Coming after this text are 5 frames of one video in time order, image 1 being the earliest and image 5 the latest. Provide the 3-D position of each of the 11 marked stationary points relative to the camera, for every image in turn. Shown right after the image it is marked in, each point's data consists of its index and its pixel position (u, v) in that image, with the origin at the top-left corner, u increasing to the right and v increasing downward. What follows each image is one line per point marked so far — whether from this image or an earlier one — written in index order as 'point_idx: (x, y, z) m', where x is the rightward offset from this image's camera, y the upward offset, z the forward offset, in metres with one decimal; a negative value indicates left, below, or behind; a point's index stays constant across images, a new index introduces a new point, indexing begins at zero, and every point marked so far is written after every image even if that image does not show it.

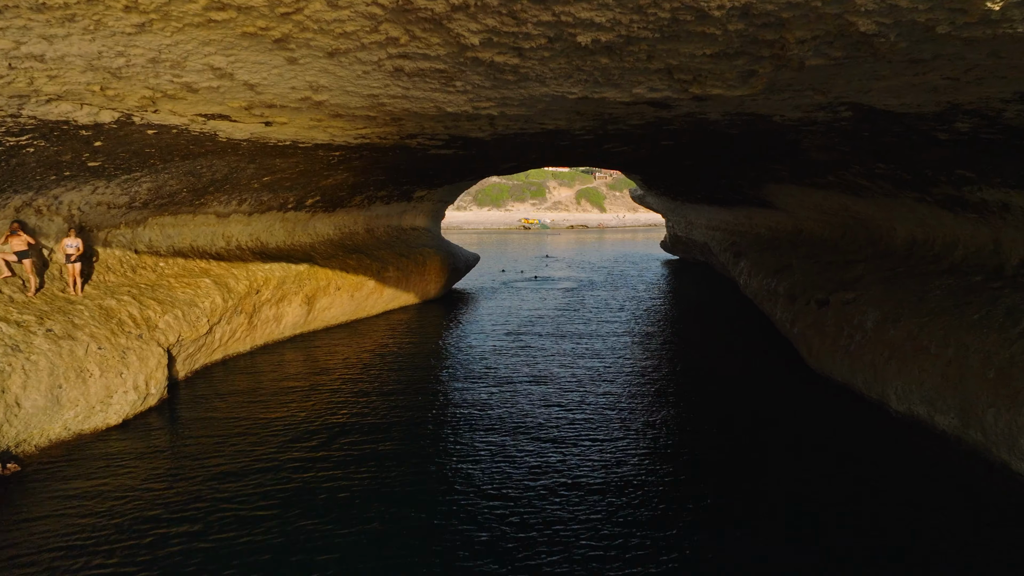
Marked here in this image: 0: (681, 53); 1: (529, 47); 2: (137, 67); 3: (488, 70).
0: (+1.2, +1.6, +4.3) m
1: (+0.1, +1.7, +4.4) m
2: (-2.7, +1.6, +4.6) m
3: (-0.2, +1.7, +4.9) m
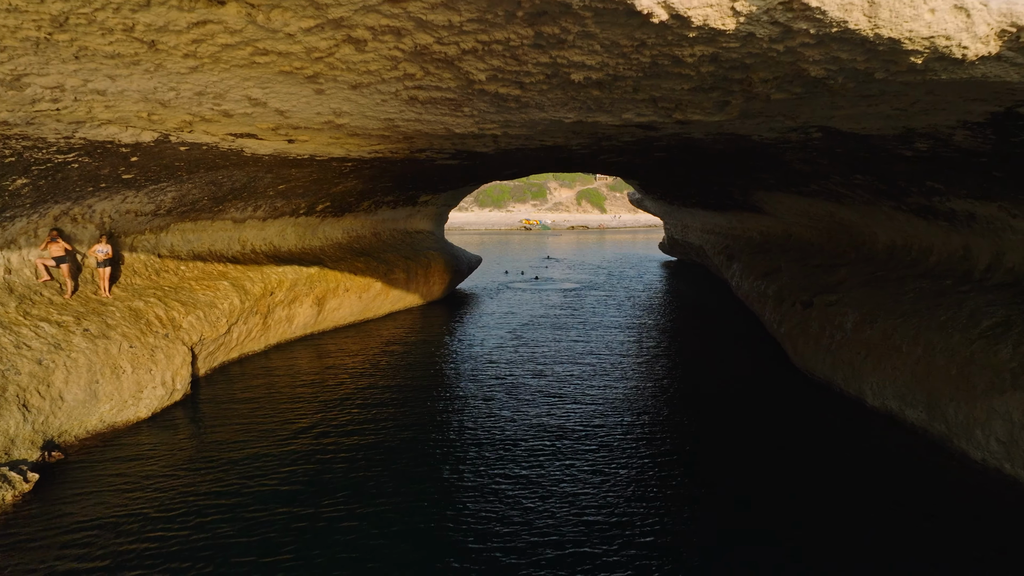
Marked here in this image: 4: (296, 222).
0: (+1.2, +1.6, +5.0) m
1: (+0.1, +1.6, +5.0) m
2: (-2.7, +1.5, +5.2) m
3: (-0.2, +1.6, +5.5) m
4: (-4.7, +1.4, +13.9) m
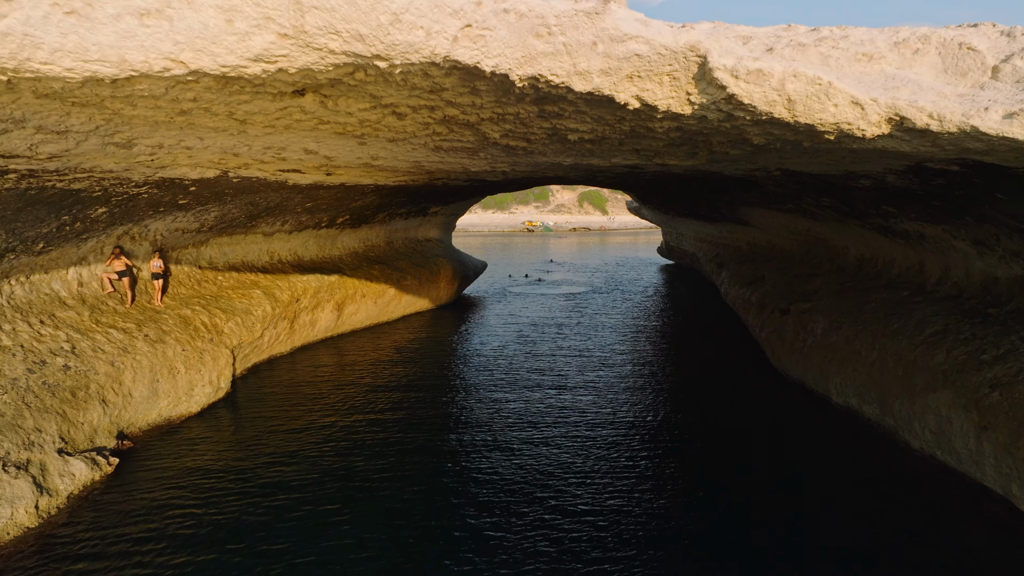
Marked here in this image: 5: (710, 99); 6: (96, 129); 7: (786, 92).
0: (+1.3, +1.4, +6.1) m
1: (+0.2, +1.4, +6.2) m
2: (-2.6, +1.4, +6.4) m
3: (-0.1, +1.5, +6.7) m
4: (-4.6, +1.3, +15.1) m
5: (+1.5, +1.4, +4.8) m
6: (-3.3, +1.3, +5.2) m
7: (+2.0, +1.4, +4.6) m
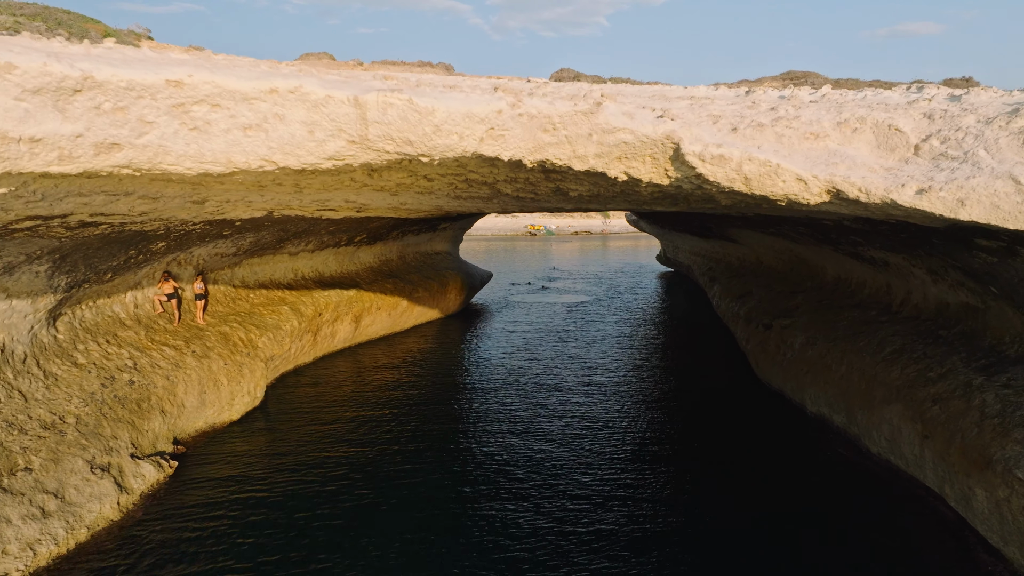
0: (+1.4, +1.0, +7.3) m
1: (+0.3, +1.1, +7.3) m
2: (-2.5, +1.0, +7.6) m
3: (0.0, +1.1, +7.8) m
4: (-4.4, +0.9, +16.3) m
5: (+1.6, +1.0, +5.9) m
6: (-3.2, +0.9, +6.3) m
7: (+2.1, +1.0, +5.8) m
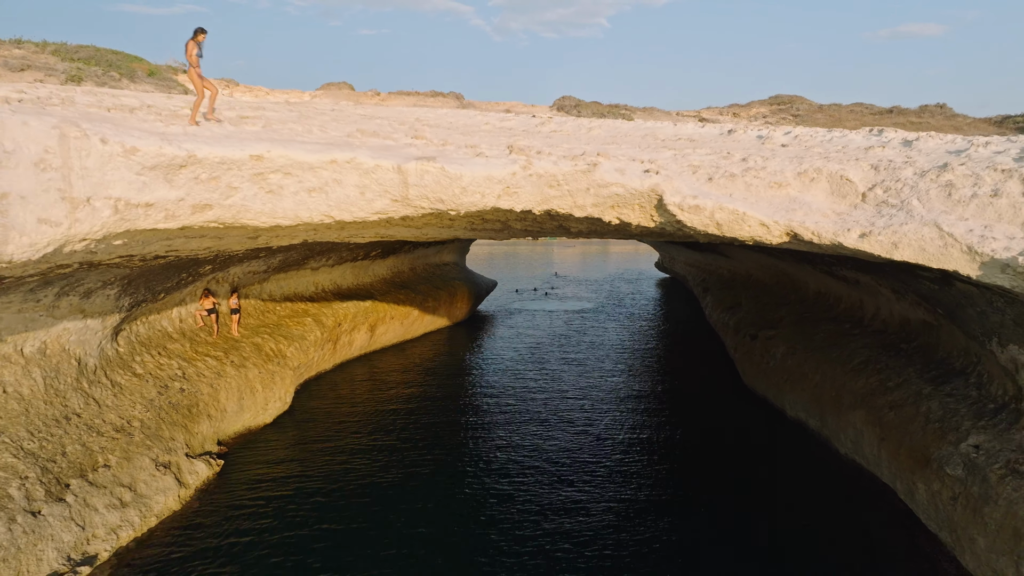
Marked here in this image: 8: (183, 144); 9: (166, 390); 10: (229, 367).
0: (+1.5, +0.7, +8.5) m
1: (+0.5, +0.8, +8.5) m
2: (-2.3, +0.7, +8.8) m
3: (+0.2, +0.8, +9.0) m
4: (-4.3, +0.6, +17.4) m
5: (+1.7, +0.8, +7.1) m
6: (-3.1, +0.6, +7.5) m
7: (+2.2, +0.8, +6.9) m
8: (-2.9, +1.3, +5.6) m
9: (-5.5, -1.6, +10.2) m
10: (-5.2, -1.4, +11.7) m
